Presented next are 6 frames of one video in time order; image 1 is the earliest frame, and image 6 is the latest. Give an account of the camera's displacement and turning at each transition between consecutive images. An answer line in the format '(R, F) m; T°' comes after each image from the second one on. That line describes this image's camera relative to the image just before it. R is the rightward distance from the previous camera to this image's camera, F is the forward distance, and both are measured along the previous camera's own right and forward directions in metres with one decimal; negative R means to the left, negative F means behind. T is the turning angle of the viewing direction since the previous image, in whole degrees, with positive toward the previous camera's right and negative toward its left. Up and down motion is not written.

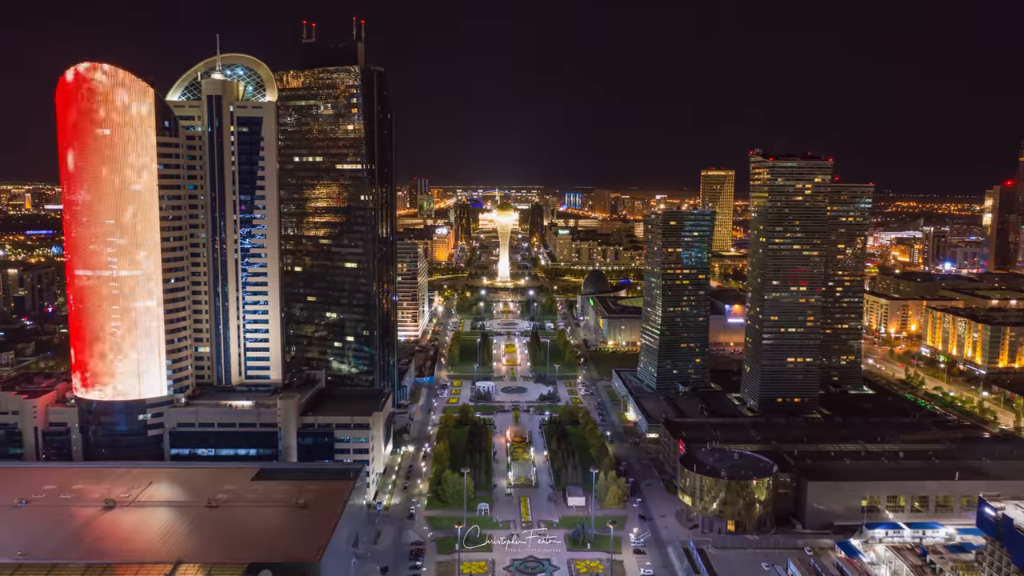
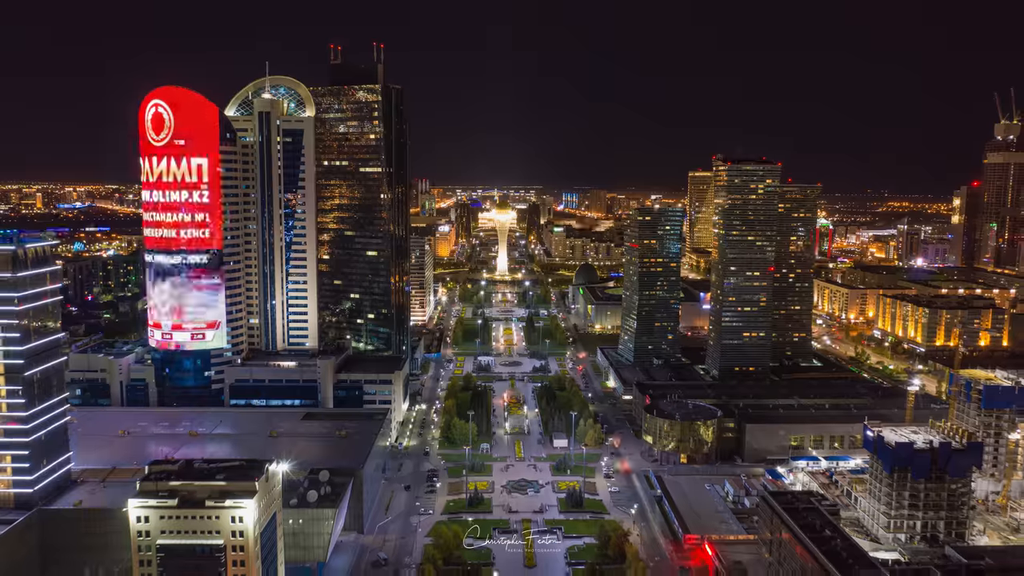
(+0.1, -7.3) m; 0°
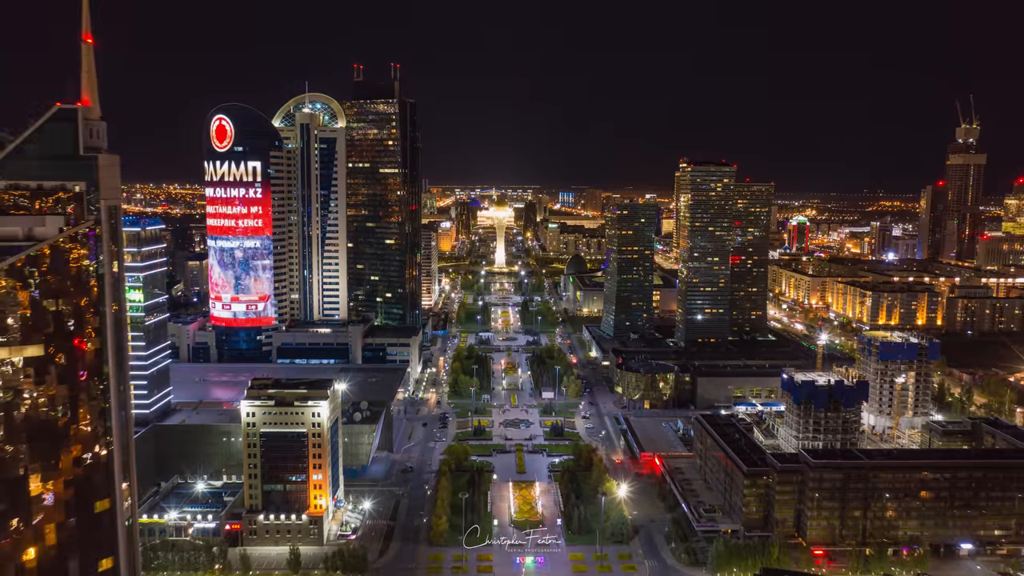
(+0.1, -8.8) m; 0°
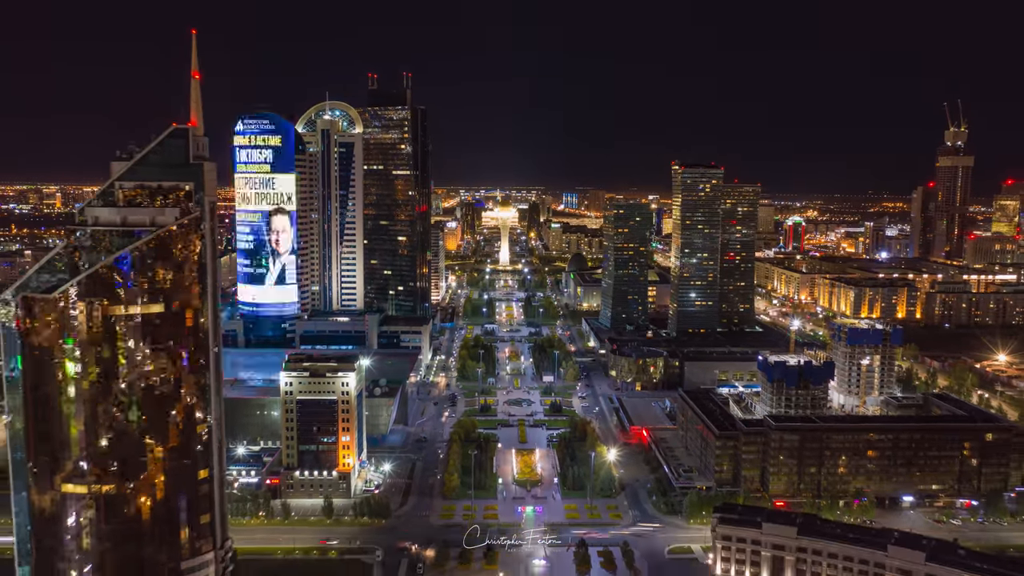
(+0.1, -4.4) m; 0°
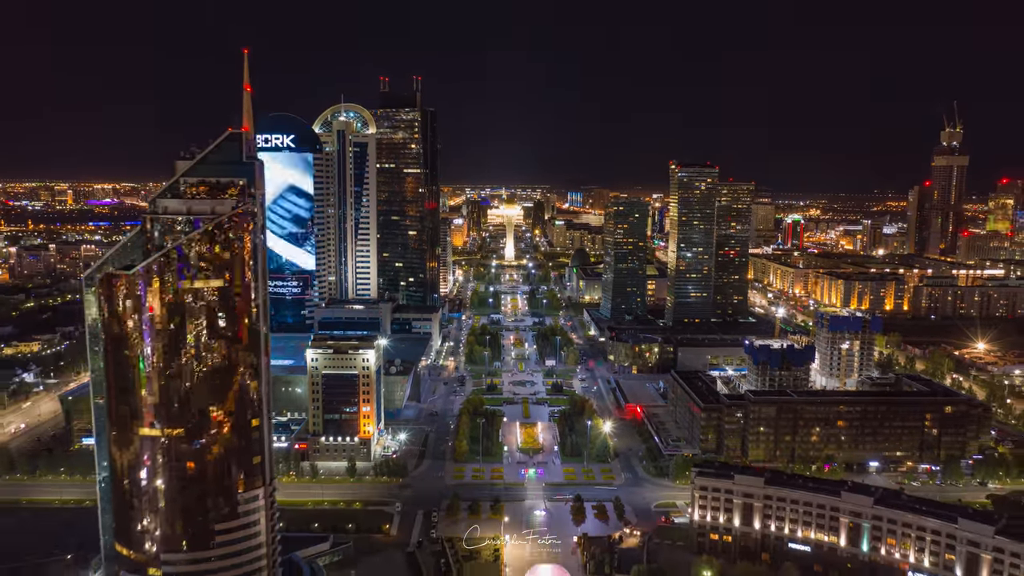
(0.0, -3.5) m; 0°
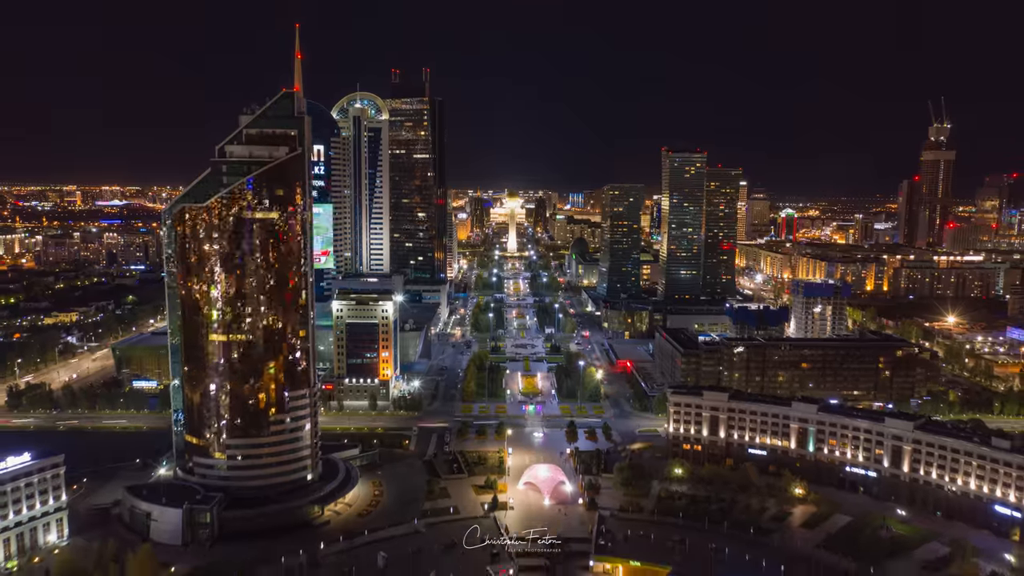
(0.0, -4.8) m; 0°
